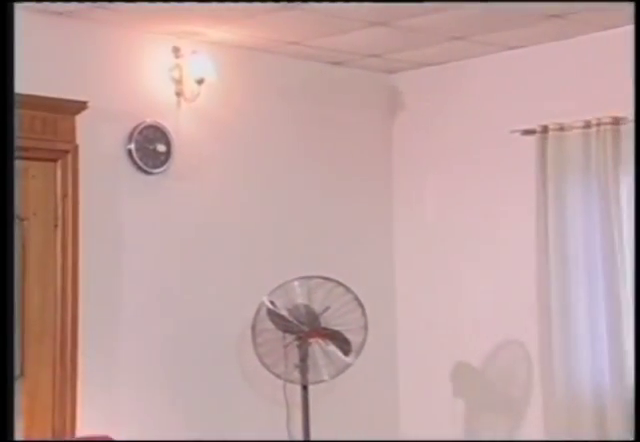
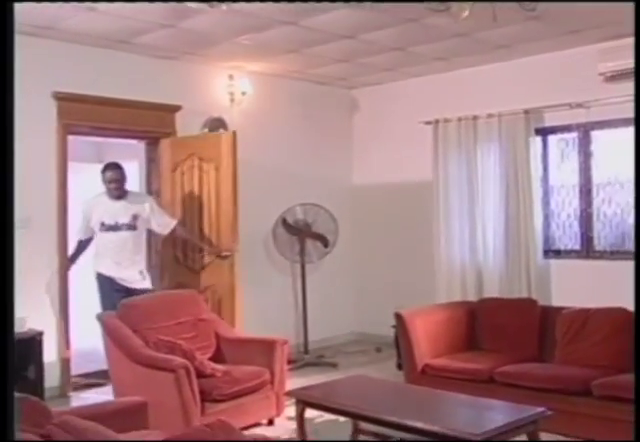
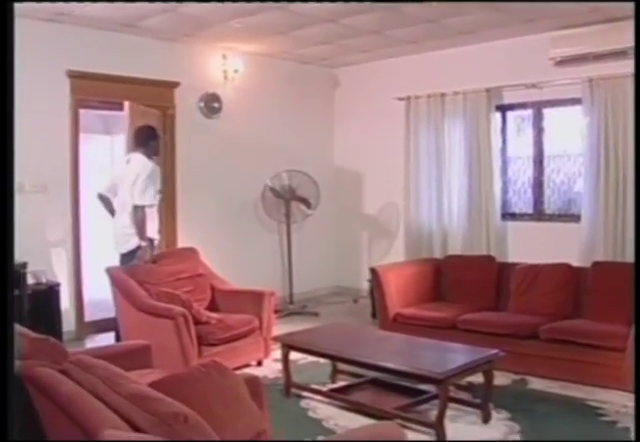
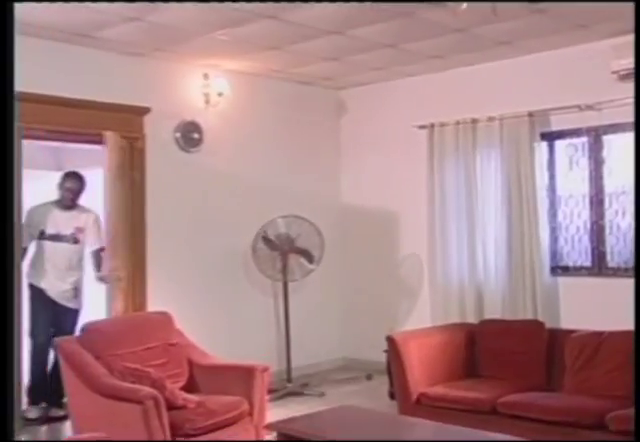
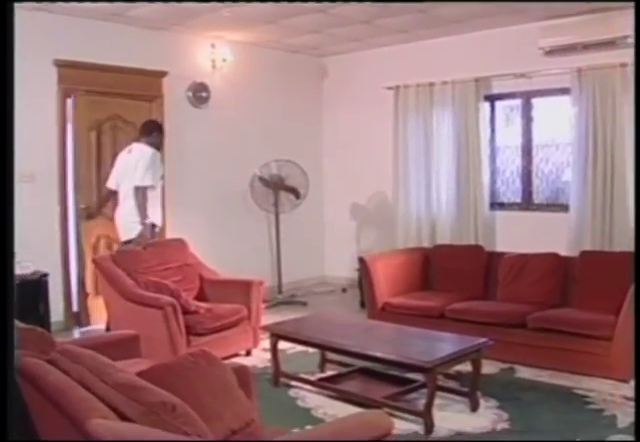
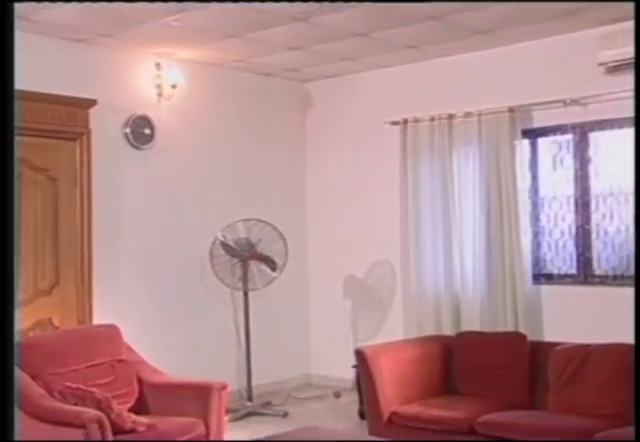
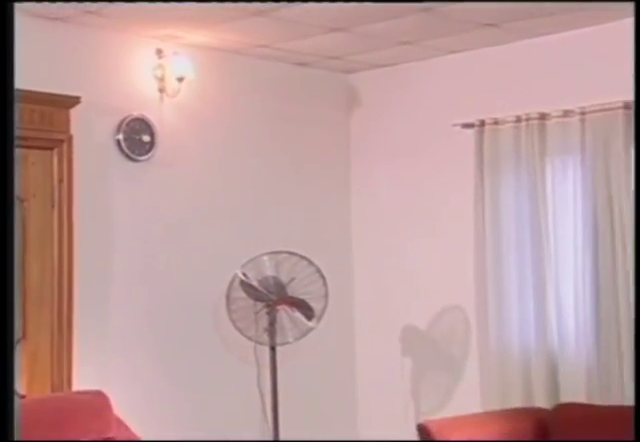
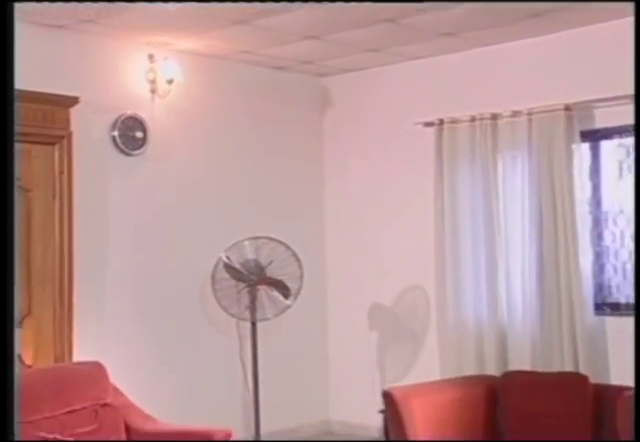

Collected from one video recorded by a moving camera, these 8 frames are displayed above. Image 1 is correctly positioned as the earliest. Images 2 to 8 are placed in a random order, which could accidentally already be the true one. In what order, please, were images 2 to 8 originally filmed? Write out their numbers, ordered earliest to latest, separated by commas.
7, 8, 6, 4, 2, 3, 5
